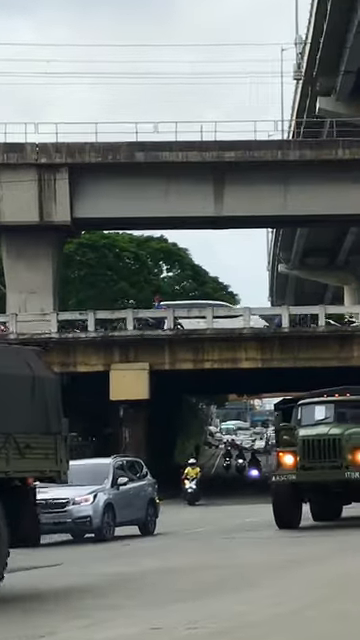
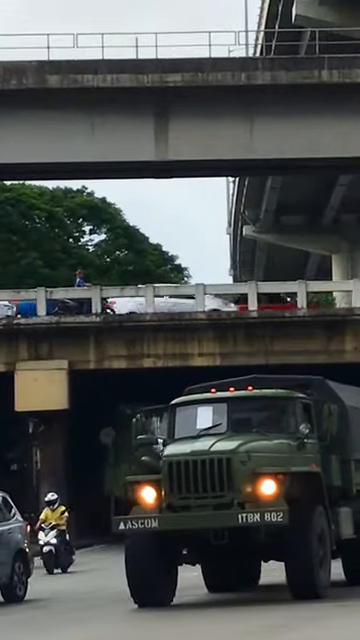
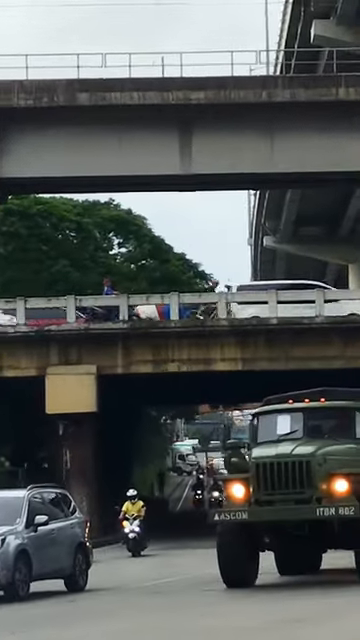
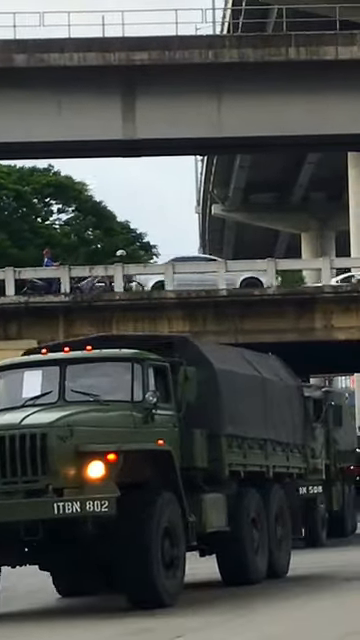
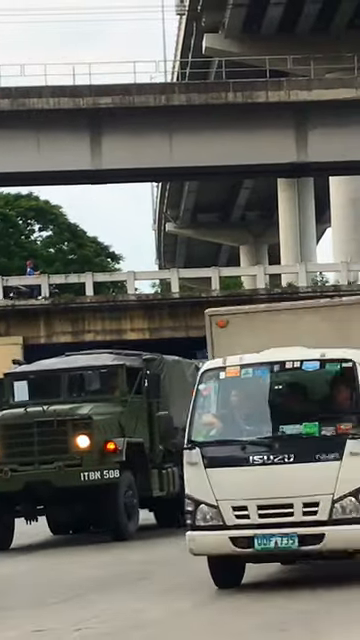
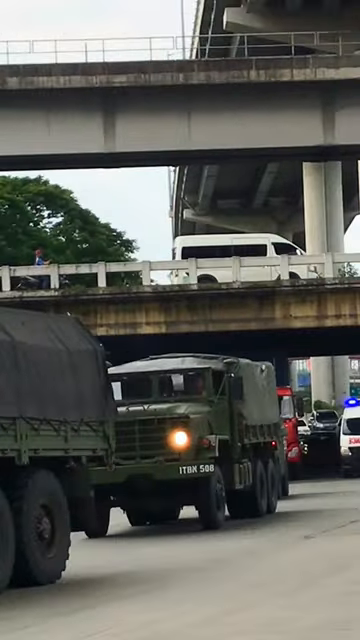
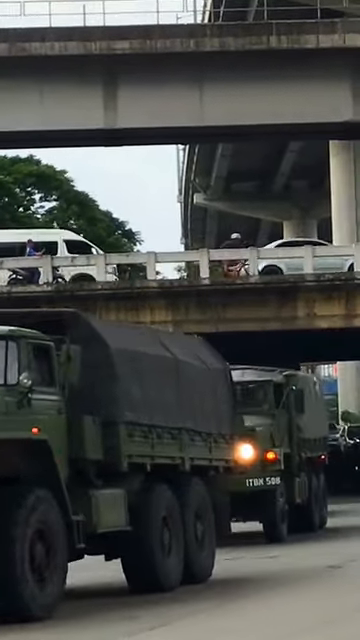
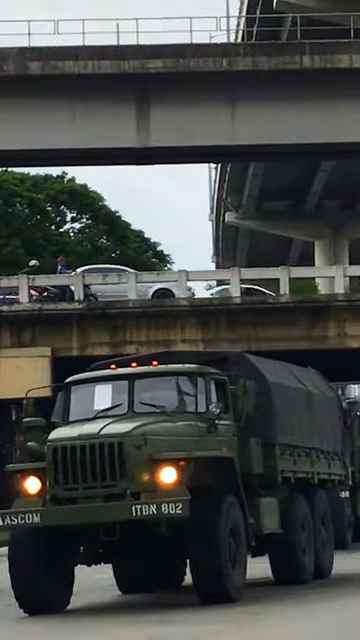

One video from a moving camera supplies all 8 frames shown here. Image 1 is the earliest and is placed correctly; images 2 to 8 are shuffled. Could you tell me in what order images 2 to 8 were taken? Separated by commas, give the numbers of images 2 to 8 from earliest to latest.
3, 2, 8, 4, 7, 6, 5
